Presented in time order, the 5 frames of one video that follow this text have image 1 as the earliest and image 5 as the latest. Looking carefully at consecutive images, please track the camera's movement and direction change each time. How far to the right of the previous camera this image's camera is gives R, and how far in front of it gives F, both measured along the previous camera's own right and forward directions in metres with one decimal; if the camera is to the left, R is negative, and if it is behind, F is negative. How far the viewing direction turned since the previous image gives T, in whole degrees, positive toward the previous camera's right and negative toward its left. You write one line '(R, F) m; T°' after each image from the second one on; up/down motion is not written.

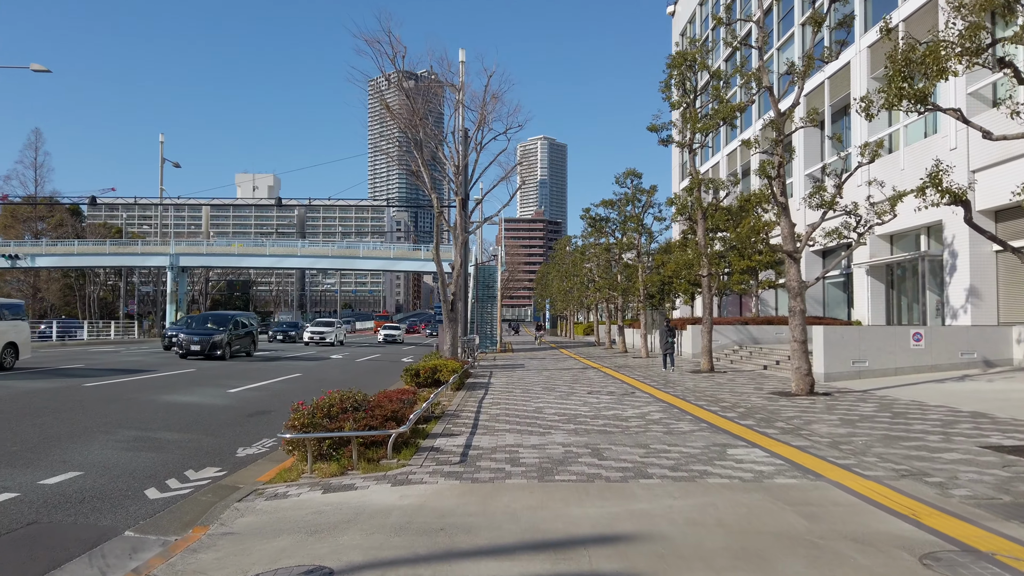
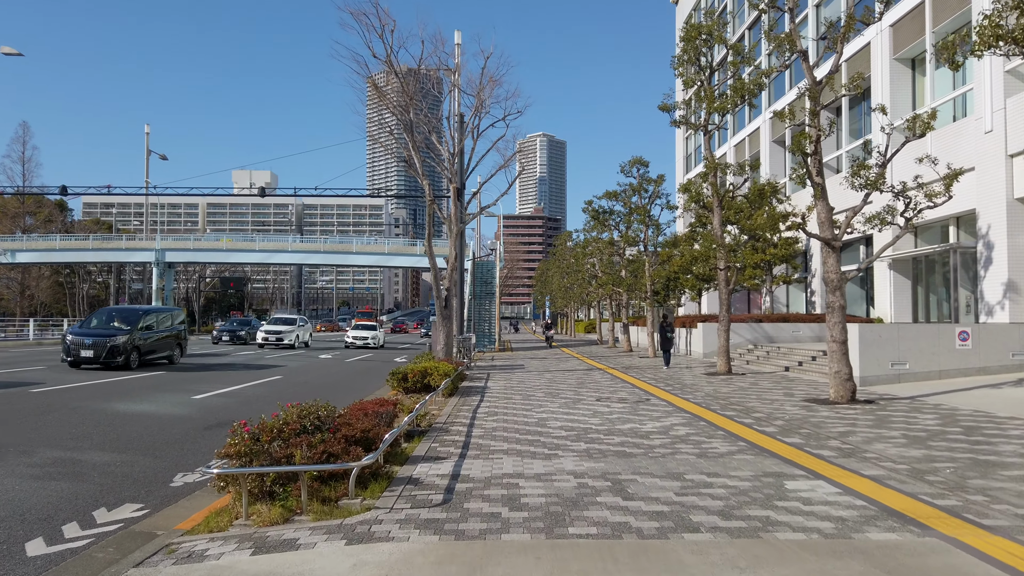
(0.0, +1.6) m; 0°
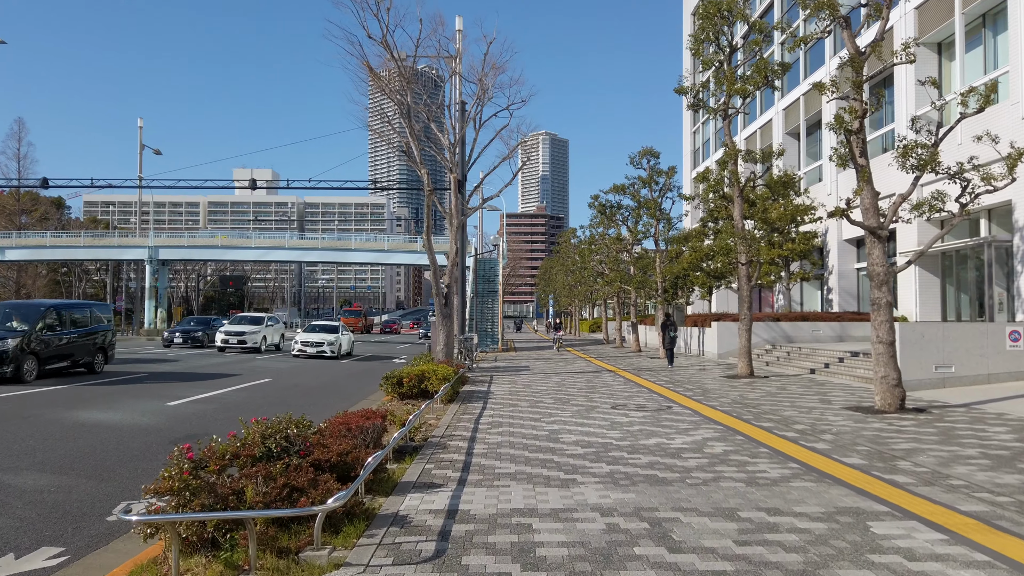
(-0.1, +1.2) m; 0°
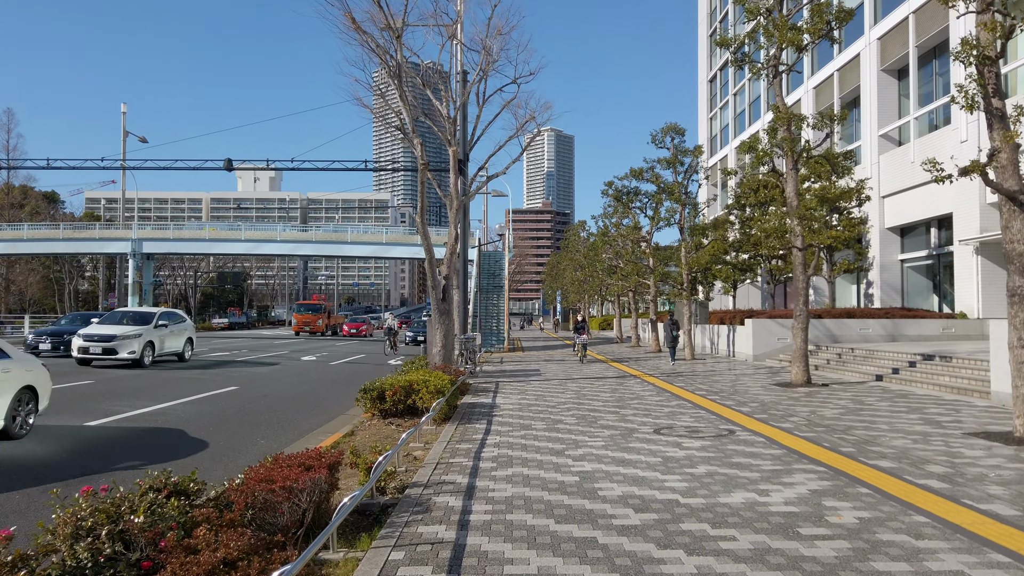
(-0.1, +2.6) m; 0°
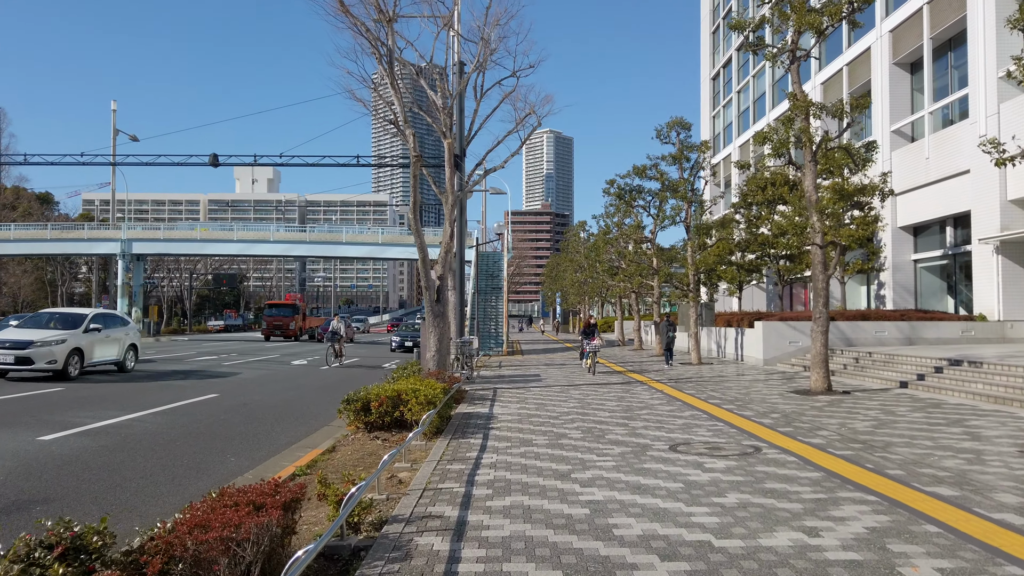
(0.0, +0.9) m; 0°
